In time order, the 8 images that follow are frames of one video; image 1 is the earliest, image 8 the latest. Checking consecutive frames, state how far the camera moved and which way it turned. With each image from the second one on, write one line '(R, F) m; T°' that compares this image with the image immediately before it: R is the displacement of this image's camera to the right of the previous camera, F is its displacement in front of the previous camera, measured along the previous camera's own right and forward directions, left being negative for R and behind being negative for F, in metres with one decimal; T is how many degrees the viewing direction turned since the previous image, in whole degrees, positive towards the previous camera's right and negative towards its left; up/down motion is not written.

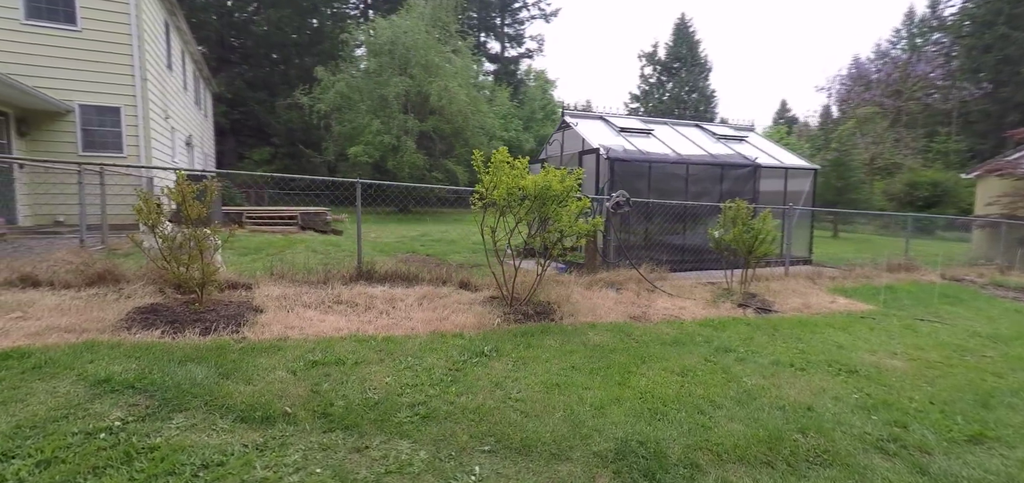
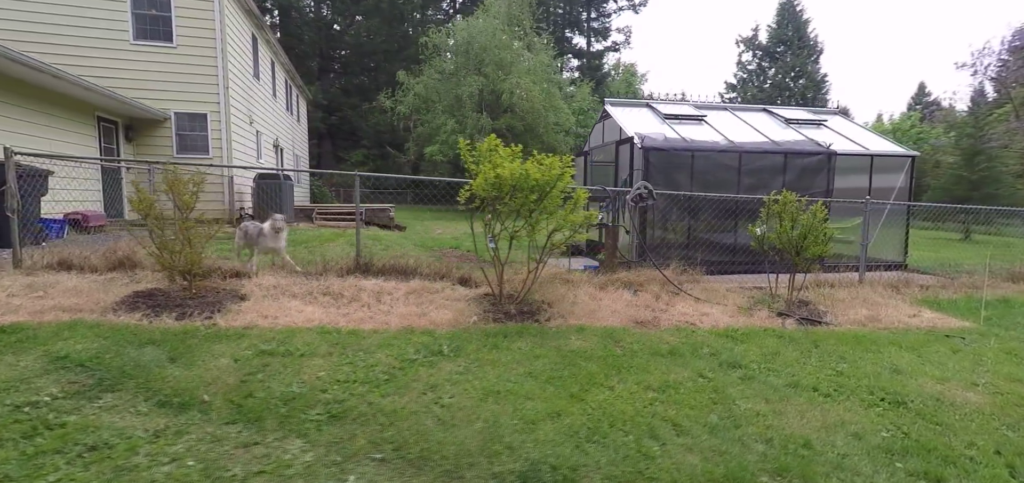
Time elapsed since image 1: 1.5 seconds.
(+1.0, +0.4) m; -11°
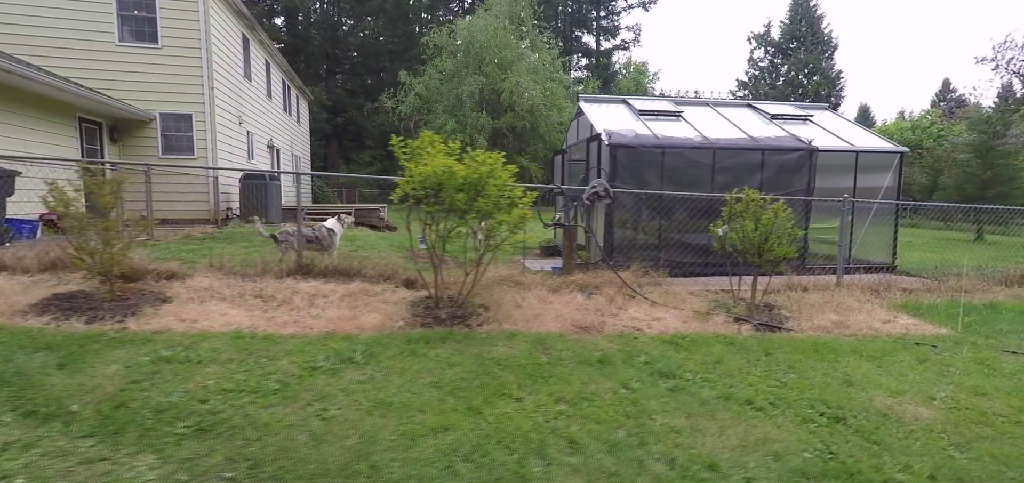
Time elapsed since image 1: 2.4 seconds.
(+0.7, +0.2) m; -2°
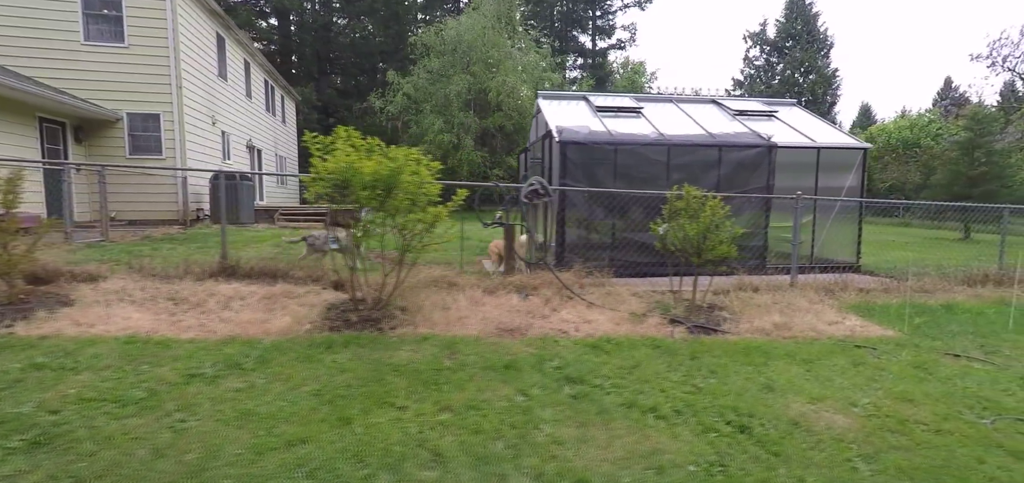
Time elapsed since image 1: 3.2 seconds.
(+0.7, +0.2) m; 0°
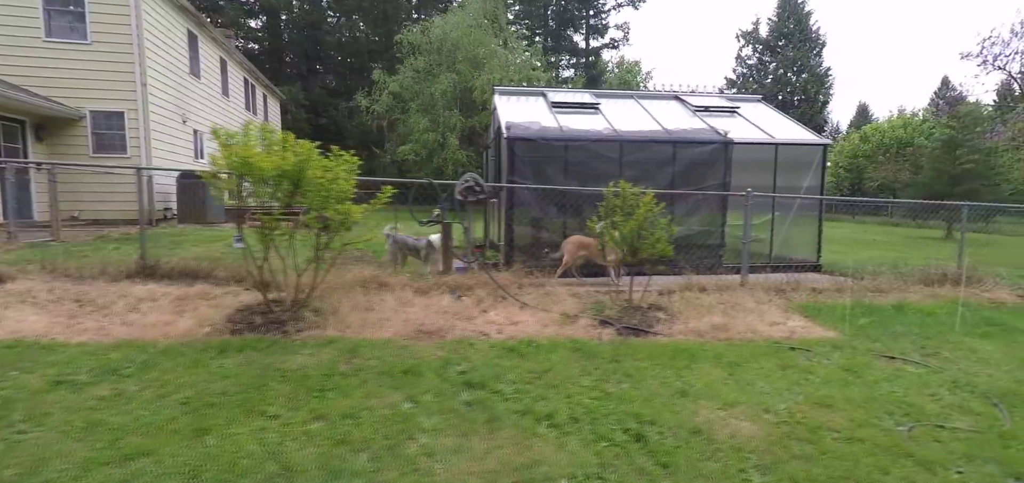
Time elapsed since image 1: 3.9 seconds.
(+0.7, +0.2) m; 0°
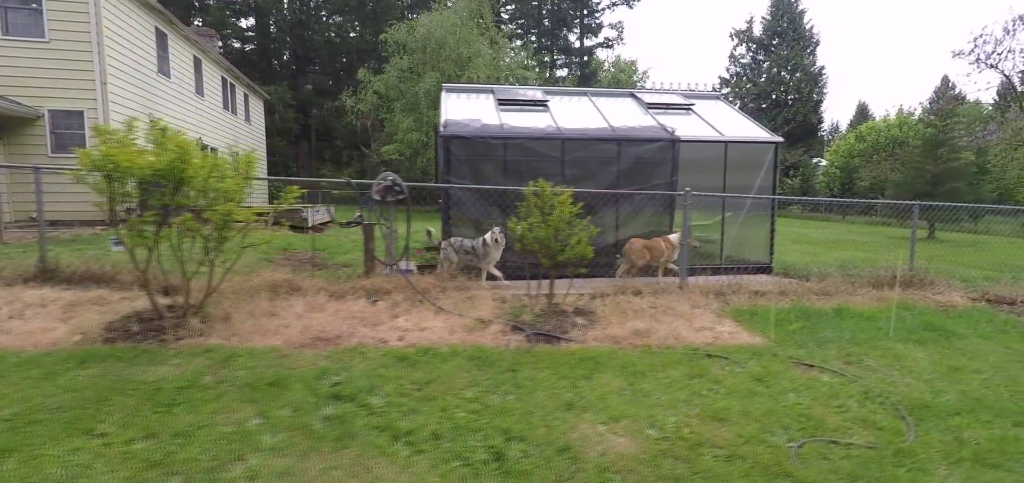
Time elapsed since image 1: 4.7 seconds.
(+0.8, +0.2) m; 0°
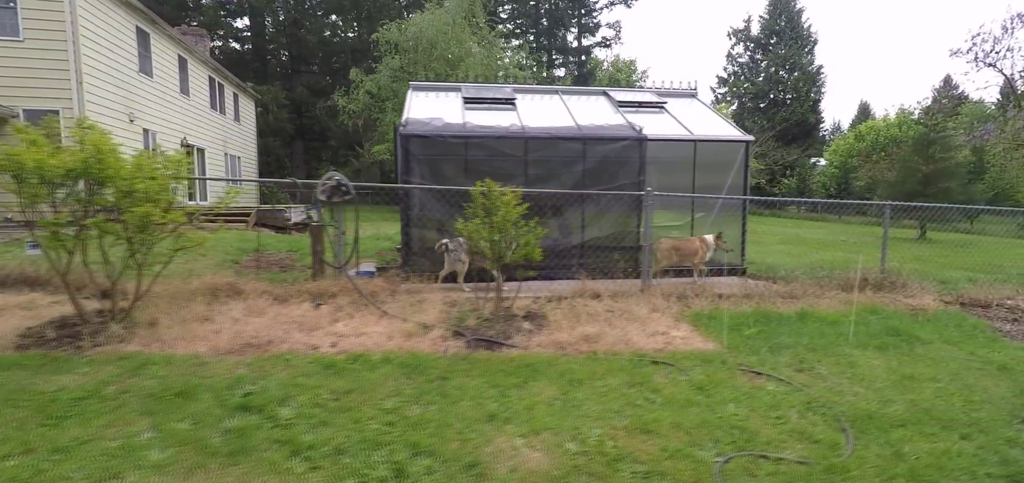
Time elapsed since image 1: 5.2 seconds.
(+0.5, +0.2) m; 0°
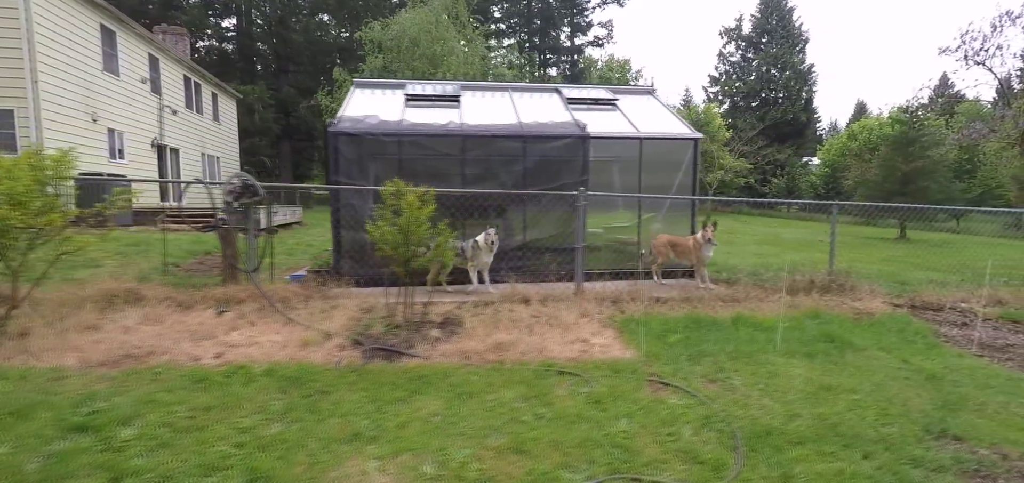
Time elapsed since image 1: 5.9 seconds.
(+0.8, +0.2) m; 0°
